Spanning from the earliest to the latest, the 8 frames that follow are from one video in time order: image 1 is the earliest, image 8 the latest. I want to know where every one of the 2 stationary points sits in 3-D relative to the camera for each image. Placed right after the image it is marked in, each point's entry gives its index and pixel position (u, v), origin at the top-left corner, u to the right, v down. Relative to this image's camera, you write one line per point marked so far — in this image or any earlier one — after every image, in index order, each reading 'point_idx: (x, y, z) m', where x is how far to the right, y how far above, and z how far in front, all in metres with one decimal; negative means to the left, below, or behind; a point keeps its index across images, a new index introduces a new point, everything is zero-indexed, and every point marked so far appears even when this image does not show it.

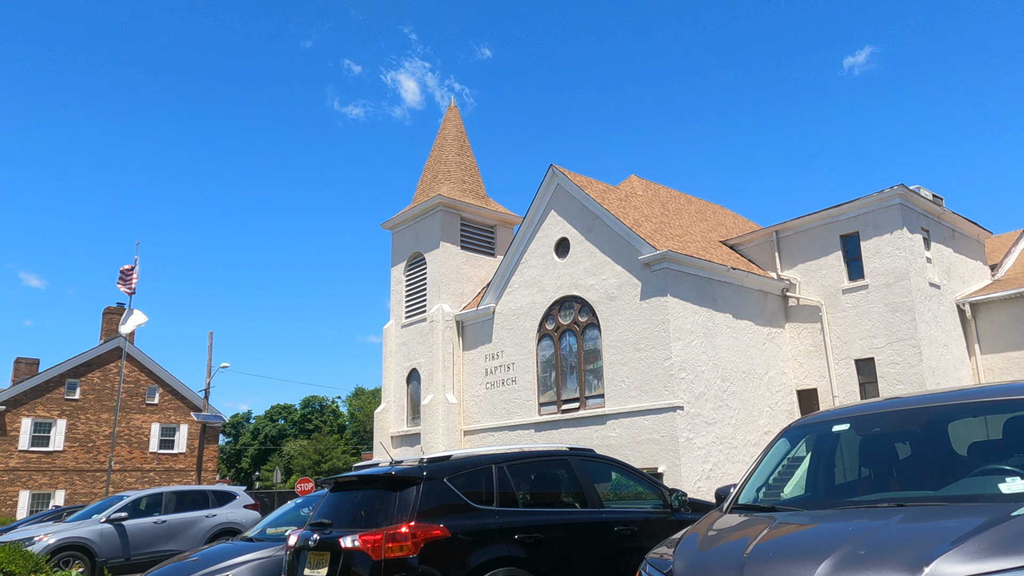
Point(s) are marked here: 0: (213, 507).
0: (-5.5, -4.1, +14.2) m
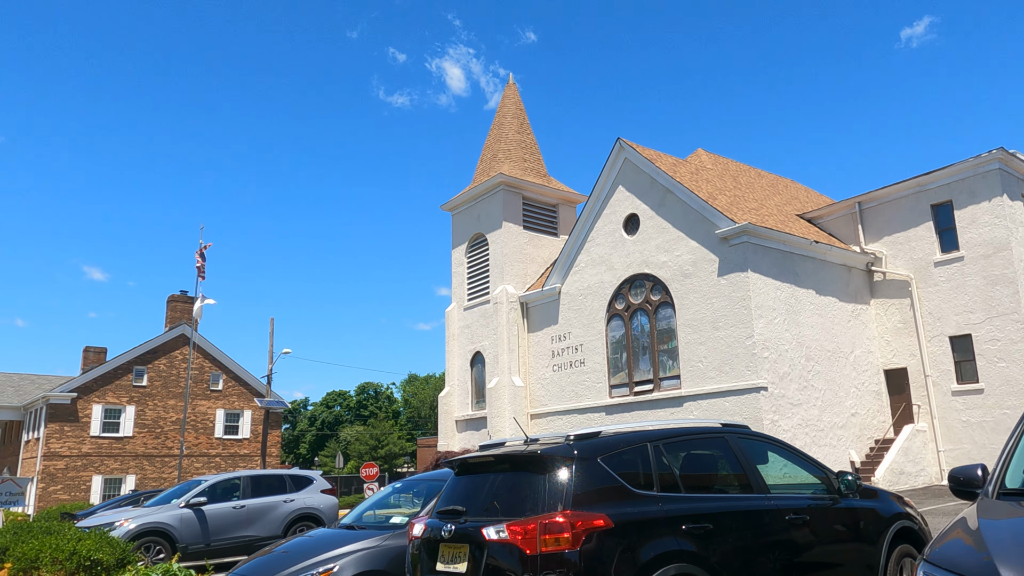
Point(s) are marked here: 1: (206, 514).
0: (-4.0, -3.7, +13.7) m
1: (-5.0, -3.7, +12.6) m
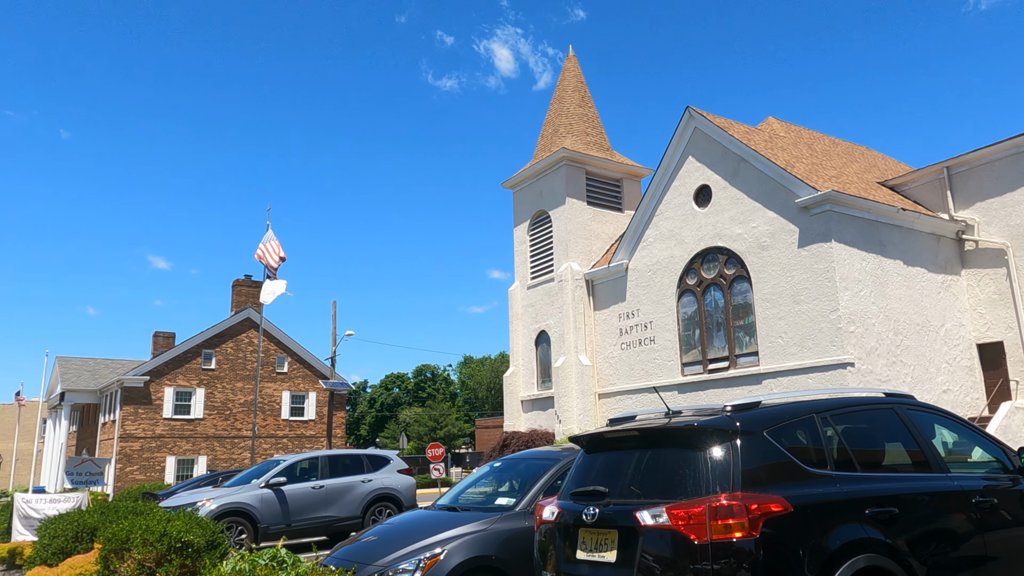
0: (-2.5, -3.3, +13.5) m
1: (-3.7, -3.4, +12.4) m
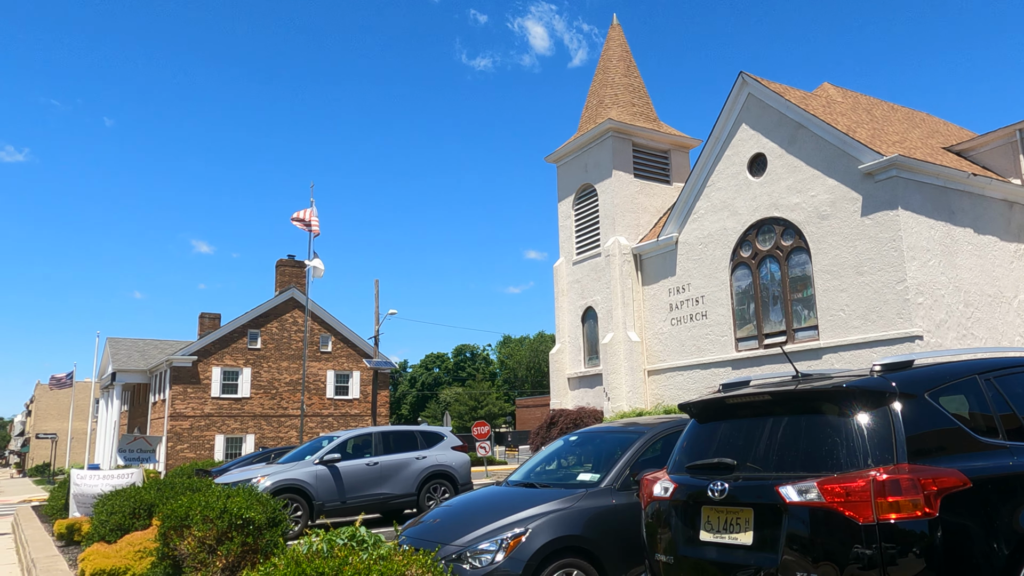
0: (-1.5, -2.8, +13.2) m
1: (-2.7, -2.9, +12.2) m
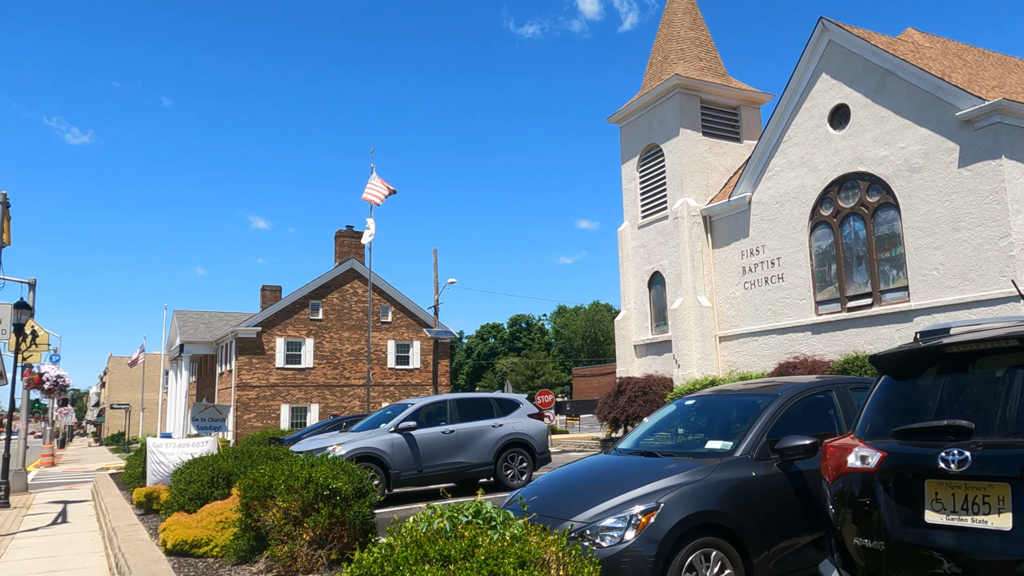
0: (-0.2, -2.1, +12.7) m
1: (-1.5, -2.3, +11.8) m
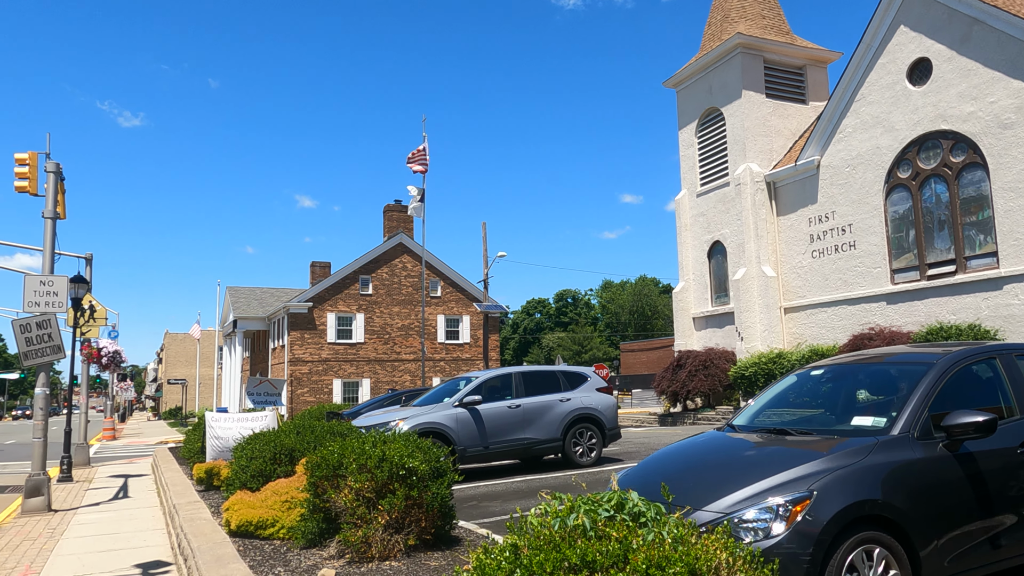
0: (+0.9, -1.6, +12.1) m
1: (-0.5, -1.9, +11.2) m
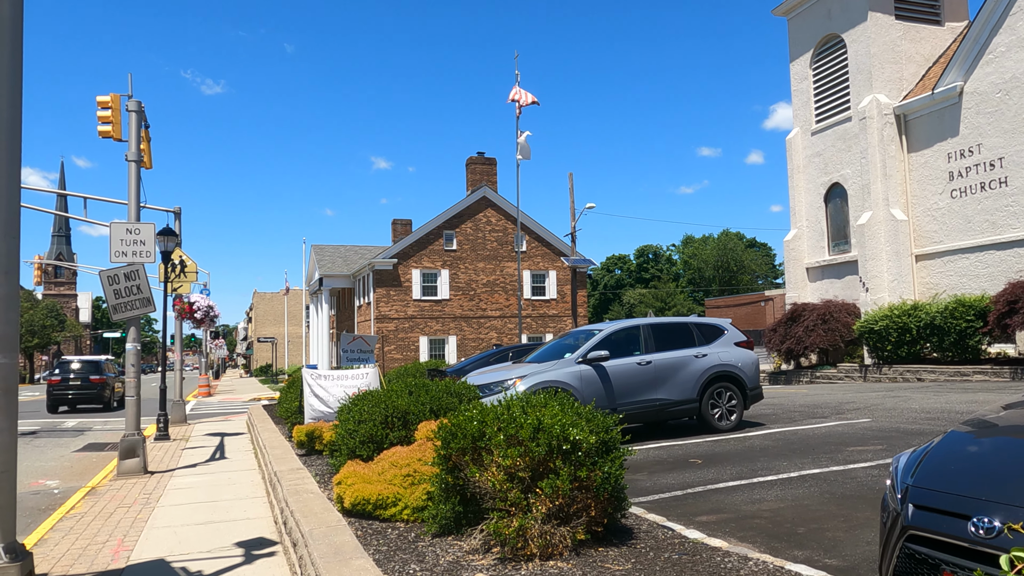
0: (+2.6, -0.8, +10.5) m
1: (+1.2, -1.1, +9.8) m
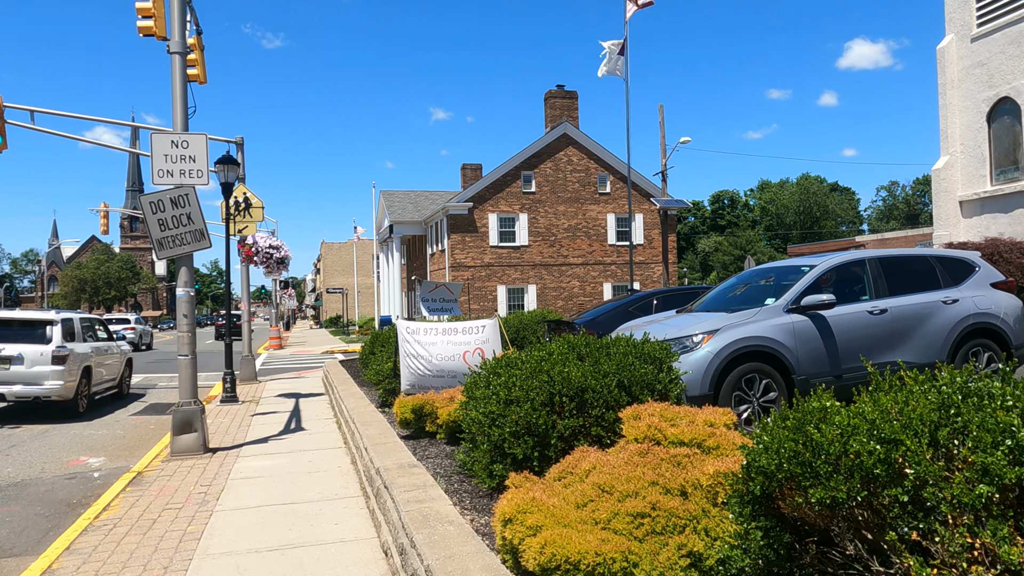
0: (+4.3, 0.0, +7.5) m
1: (+2.9, -0.3, +7.0) m
